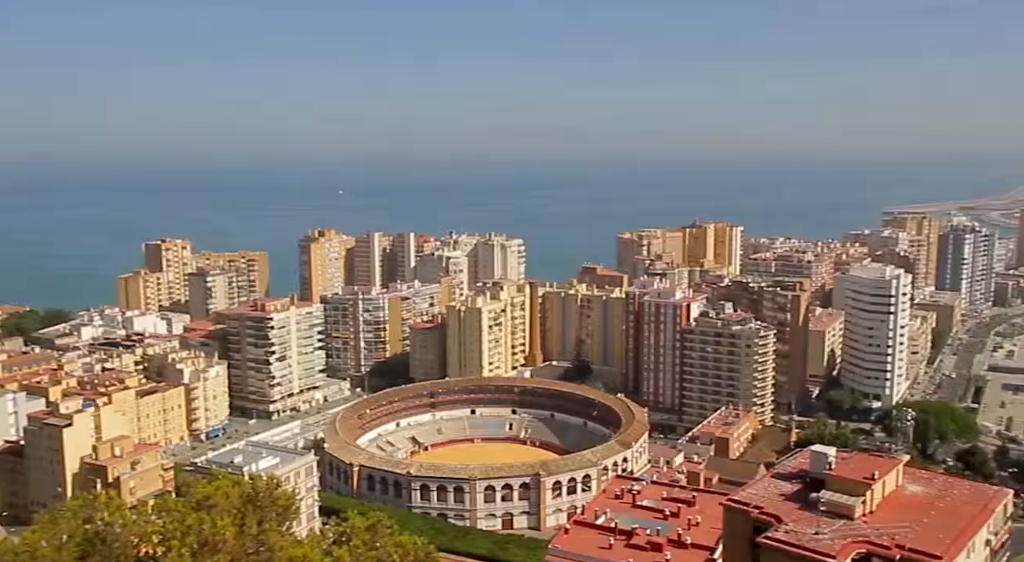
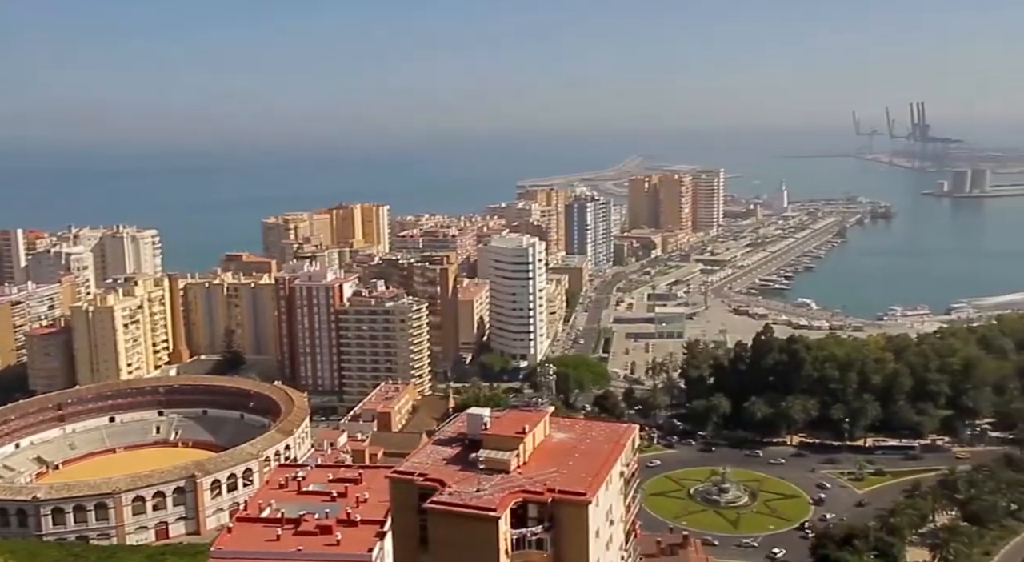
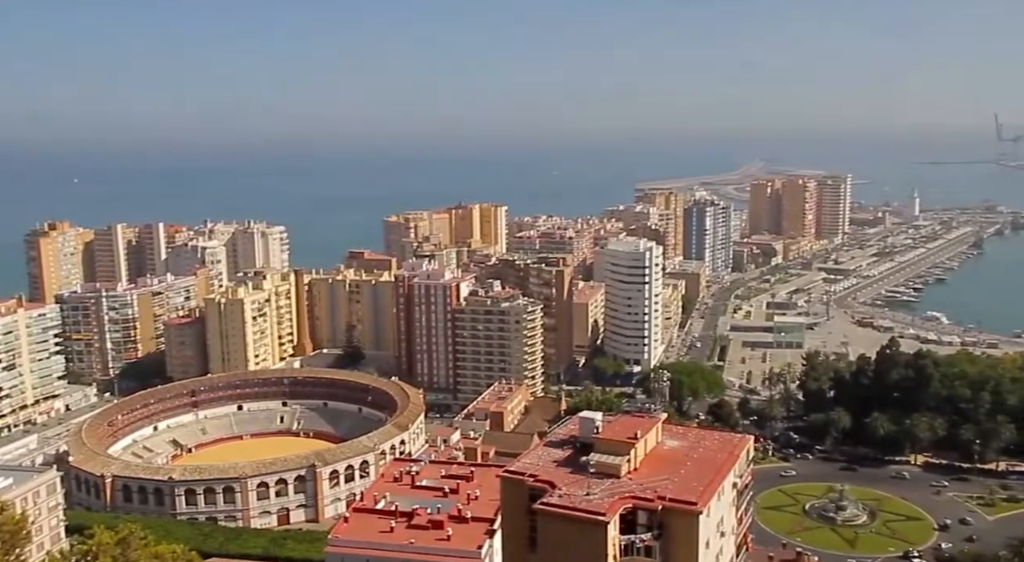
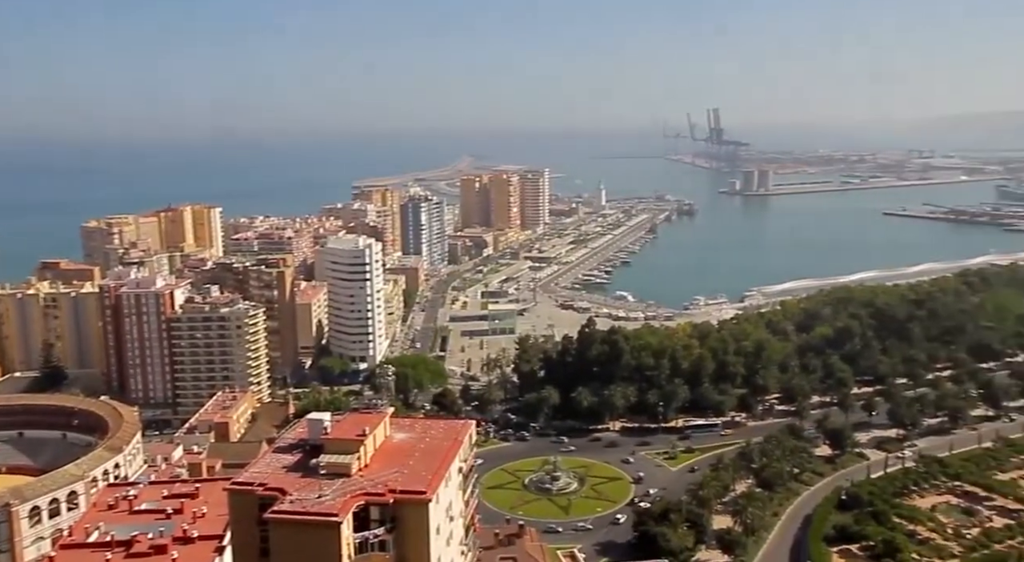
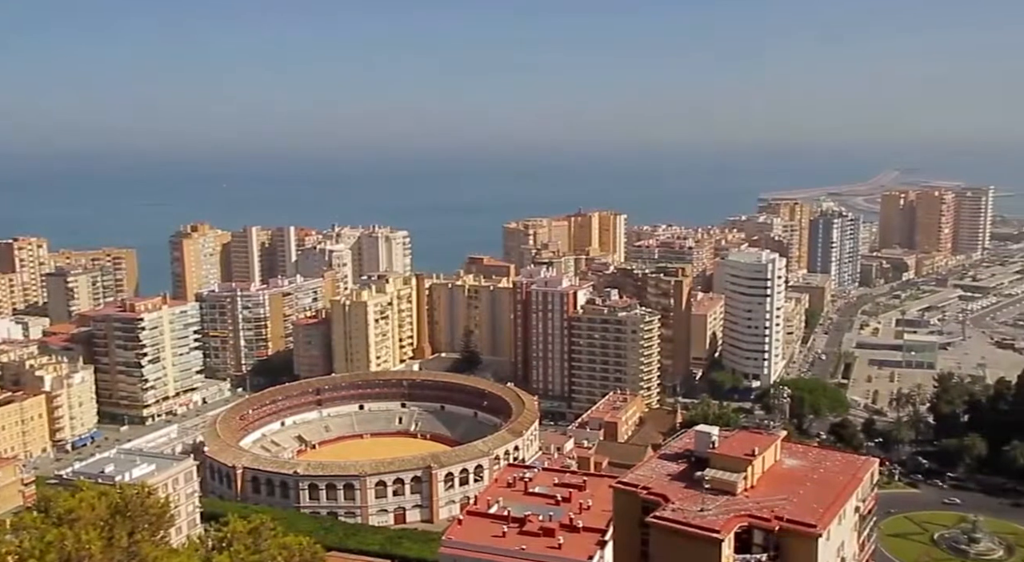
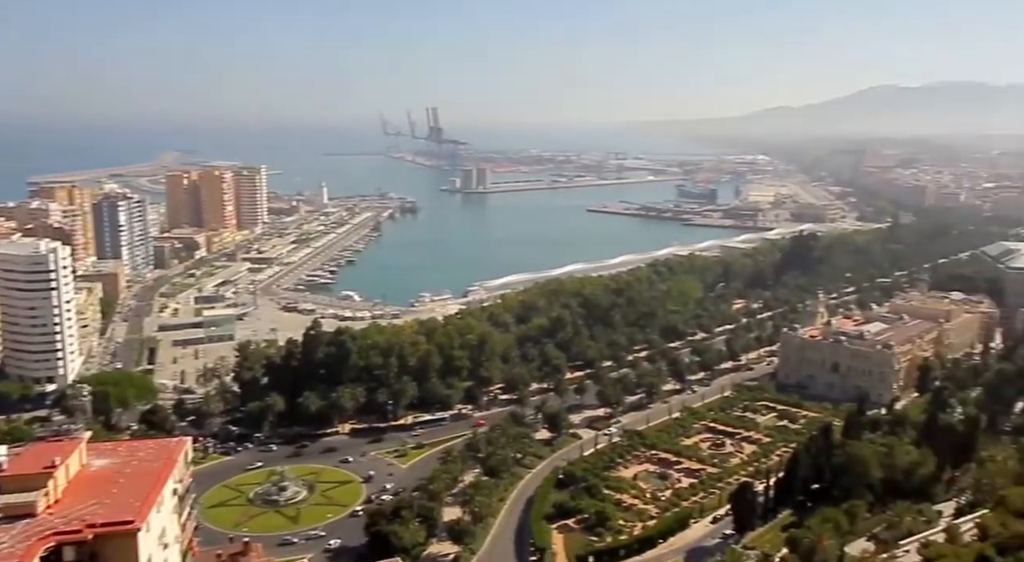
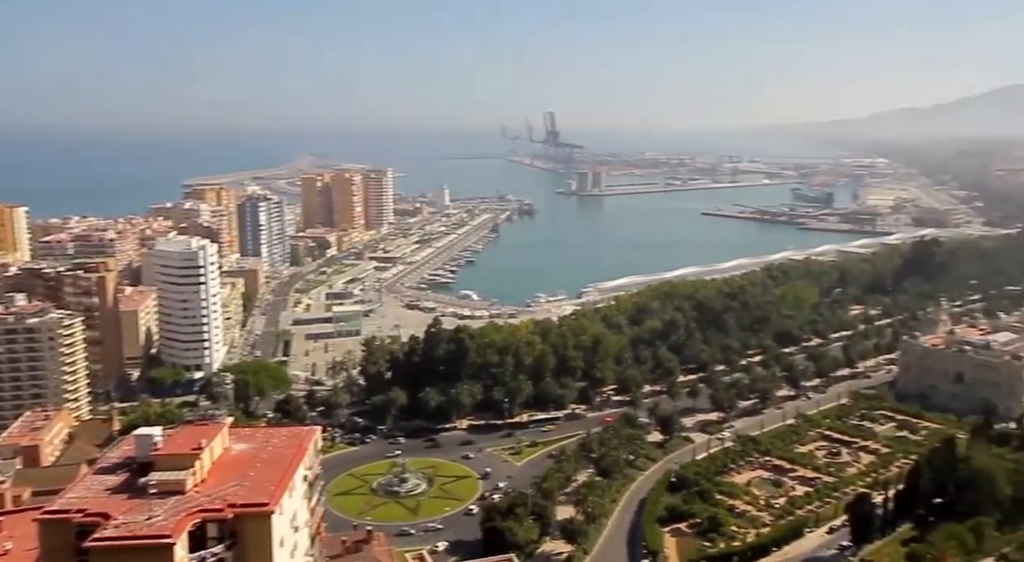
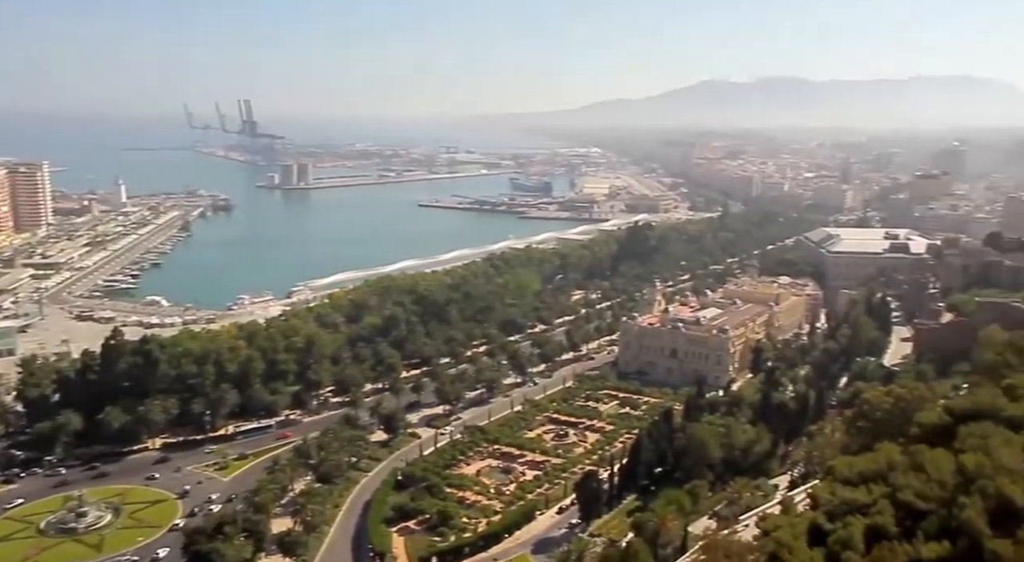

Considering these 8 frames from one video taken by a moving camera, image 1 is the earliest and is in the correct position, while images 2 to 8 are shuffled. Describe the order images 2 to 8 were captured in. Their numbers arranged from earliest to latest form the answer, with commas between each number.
5, 3, 2, 4, 7, 6, 8
